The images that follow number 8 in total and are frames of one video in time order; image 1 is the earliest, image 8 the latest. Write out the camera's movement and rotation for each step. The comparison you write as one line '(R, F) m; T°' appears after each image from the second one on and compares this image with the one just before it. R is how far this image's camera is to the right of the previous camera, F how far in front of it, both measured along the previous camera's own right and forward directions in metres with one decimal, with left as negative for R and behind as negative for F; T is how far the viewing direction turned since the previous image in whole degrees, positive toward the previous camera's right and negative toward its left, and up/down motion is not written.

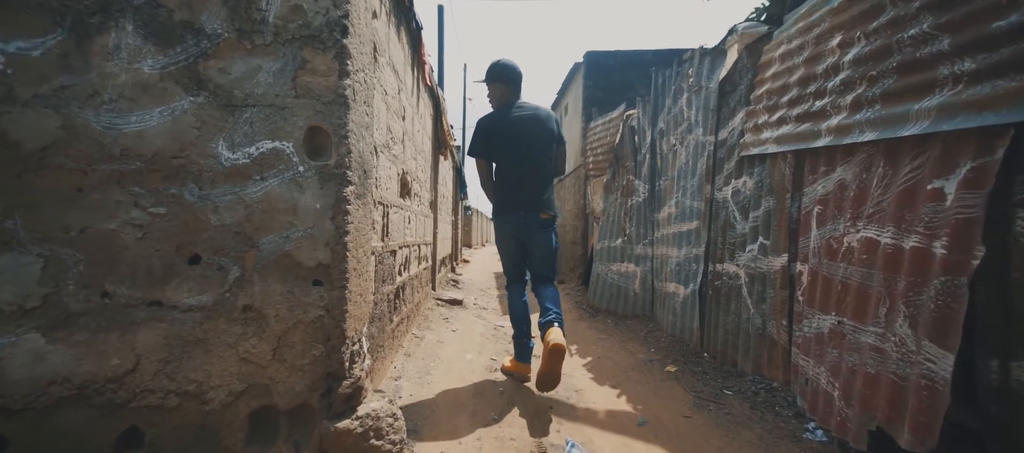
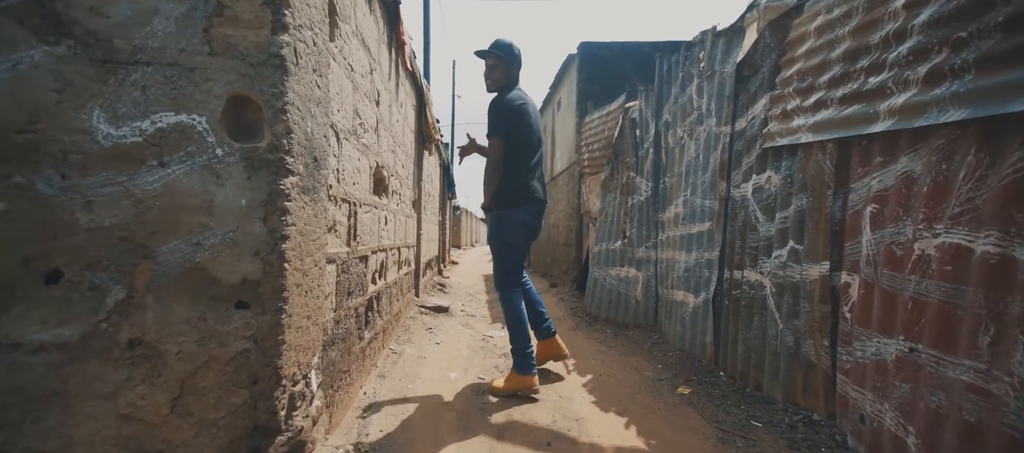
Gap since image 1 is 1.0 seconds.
(0.0, +0.4) m; +1°
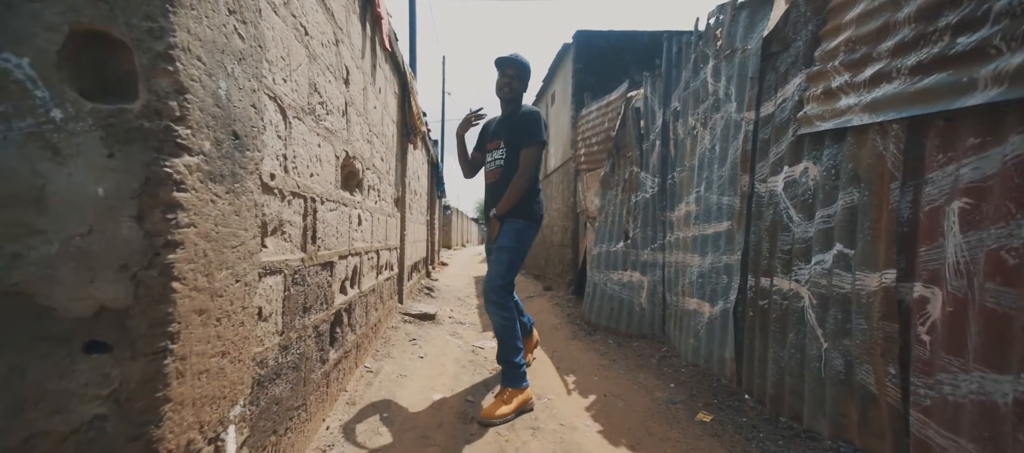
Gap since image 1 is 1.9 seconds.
(0.0, +0.4) m; +1°
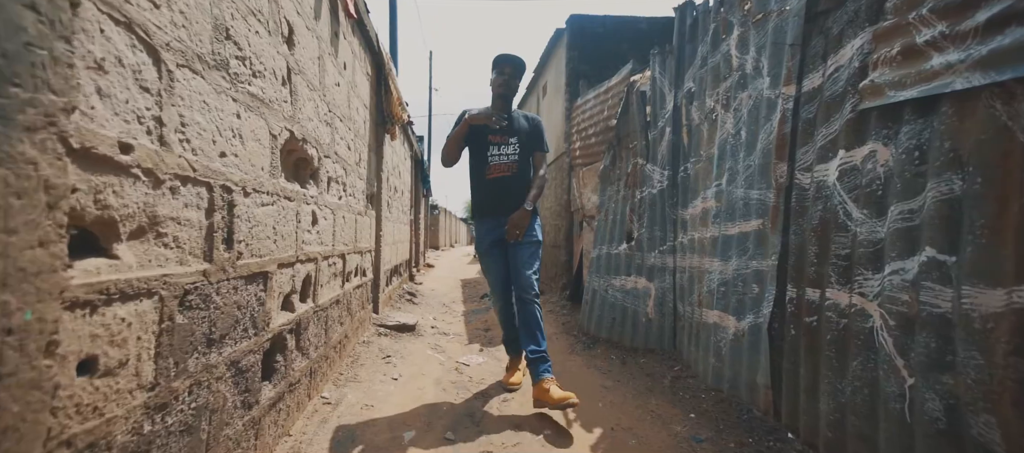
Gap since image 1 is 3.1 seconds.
(0.0, +0.5) m; +1°
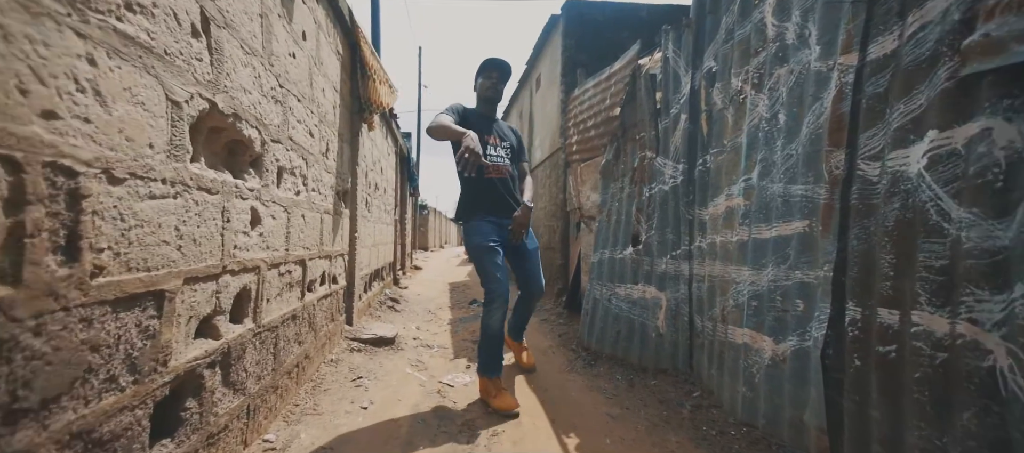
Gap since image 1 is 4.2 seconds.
(0.0, +0.4) m; +1°
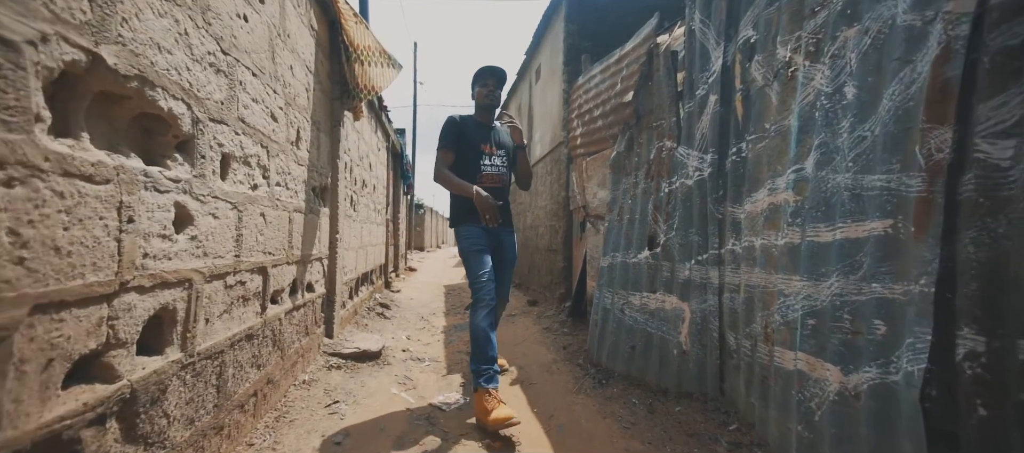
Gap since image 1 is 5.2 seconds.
(0.0, +0.4) m; 0°
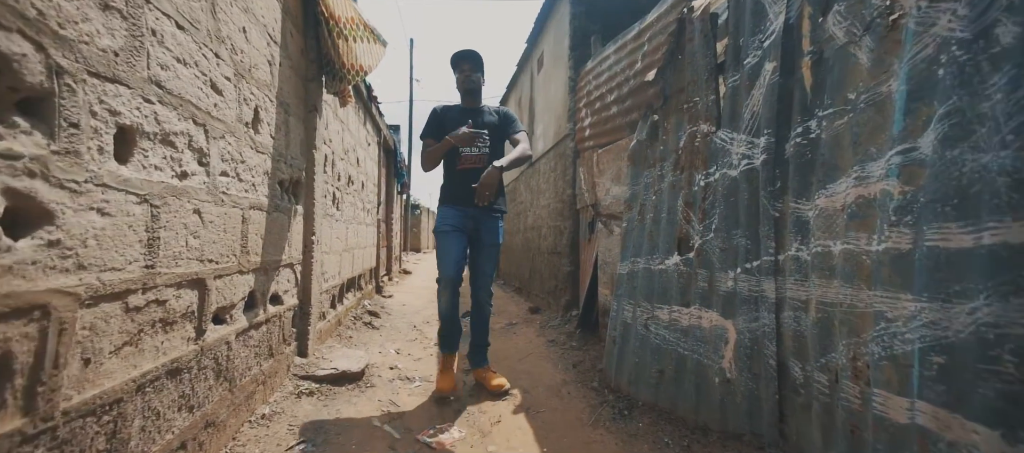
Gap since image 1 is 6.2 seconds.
(0.0, +0.5) m; 0°
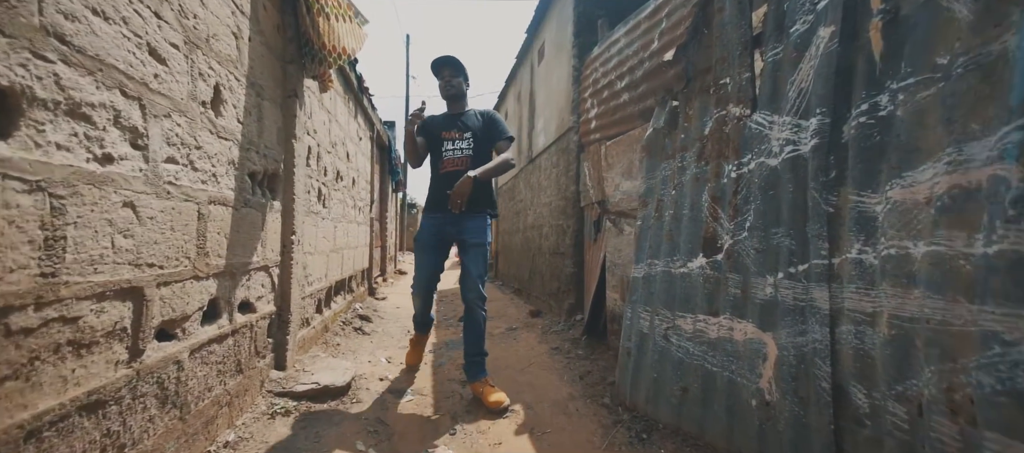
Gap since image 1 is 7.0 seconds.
(0.0, +0.3) m; 0°
